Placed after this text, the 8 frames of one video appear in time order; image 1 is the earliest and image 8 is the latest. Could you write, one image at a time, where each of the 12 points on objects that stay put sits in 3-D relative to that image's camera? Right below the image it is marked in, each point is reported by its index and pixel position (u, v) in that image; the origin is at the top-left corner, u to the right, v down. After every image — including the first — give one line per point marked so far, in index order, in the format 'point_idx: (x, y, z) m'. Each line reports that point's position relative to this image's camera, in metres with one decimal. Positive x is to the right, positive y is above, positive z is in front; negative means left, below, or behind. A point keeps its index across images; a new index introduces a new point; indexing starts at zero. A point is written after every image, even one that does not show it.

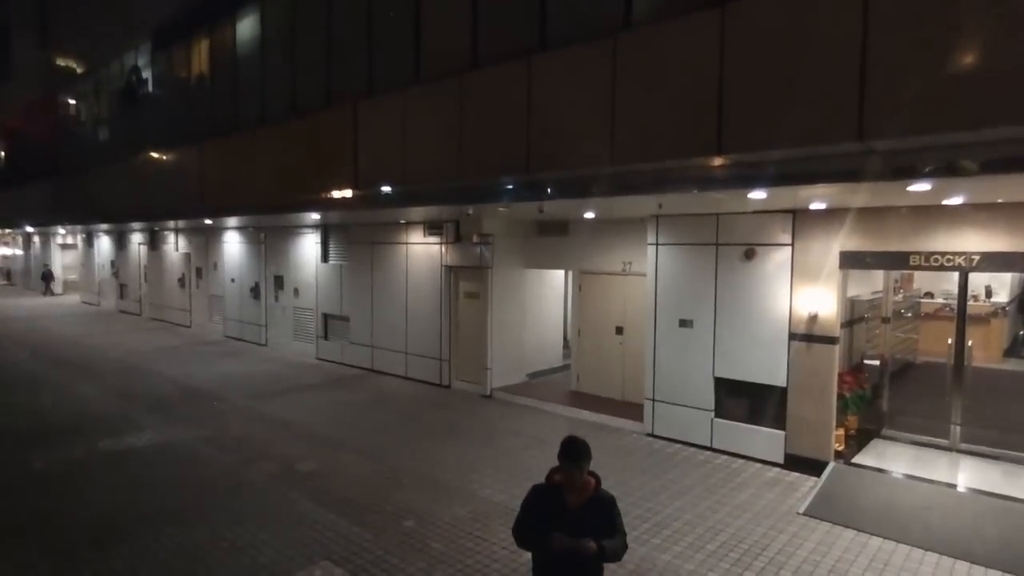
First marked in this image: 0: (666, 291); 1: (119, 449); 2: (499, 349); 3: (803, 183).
0: (+2.3, 0.0, +9.2) m
1: (-5.9, -2.4, +9.1) m
2: (-0.3, -1.2, +12.1) m
3: (+2.5, +0.9, +5.0) m
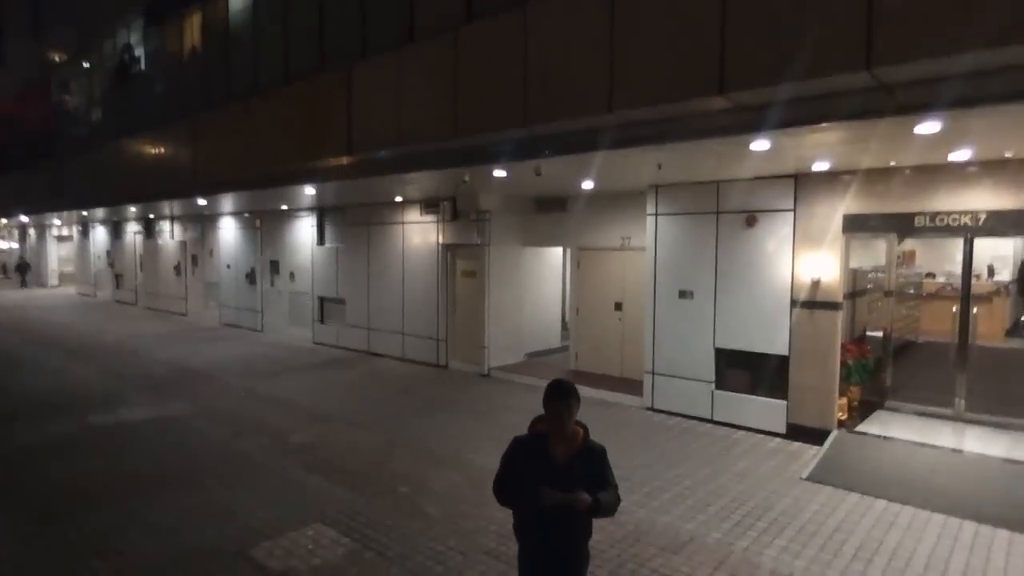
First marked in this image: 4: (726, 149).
0: (+2.3, +0.4, +9.1) m
1: (-6.0, -2.0, +9.0) m
2: (-0.3, -0.8, +11.9) m
3: (+2.4, +1.3, +4.9) m
4: (+2.2, +1.4, +6.2) m
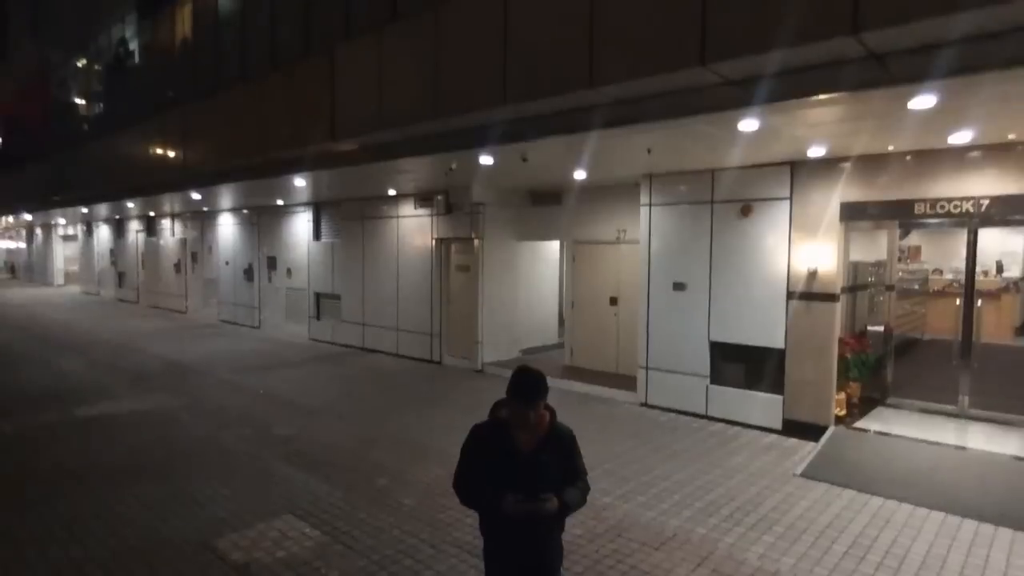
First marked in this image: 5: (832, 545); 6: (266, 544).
0: (+2.1, +0.5, +8.8) m
1: (-6.1, -1.9, +8.8) m
2: (-0.4, -0.7, +11.7) m
3: (+2.2, +1.5, +4.6) m
4: (+2.0, +1.5, +5.9) m
5: (+2.6, -2.1, +4.9) m
6: (-2.0, -2.1, +5.0) m
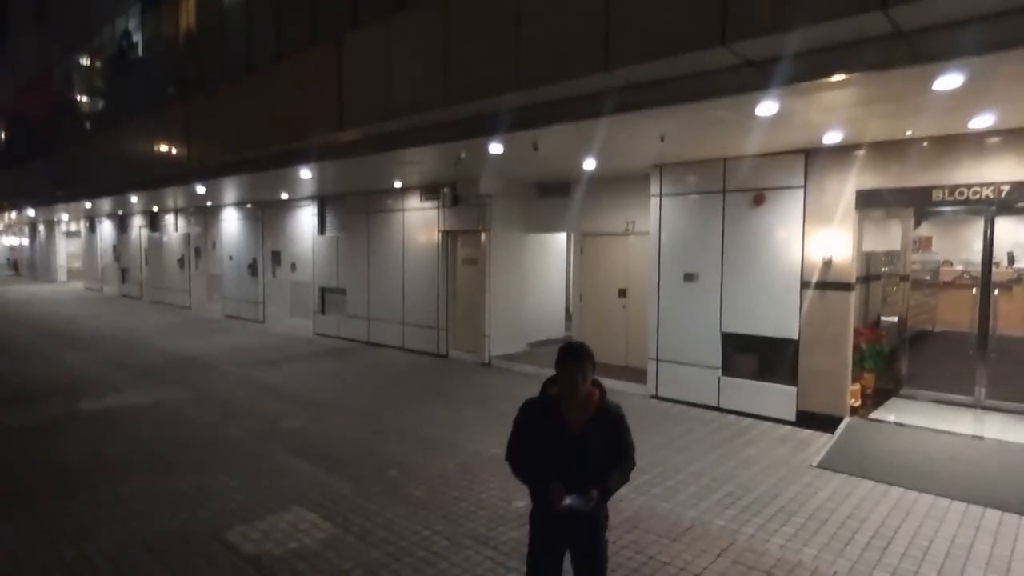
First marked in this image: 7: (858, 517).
0: (+2.3, +0.6, +8.7) m
1: (-6.0, -1.8, +8.8) m
2: (-0.3, -0.5, +11.6) m
3: (+2.4, +1.6, +4.5) m
4: (+2.1, +1.7, +5.8) m
5: (+2.7, -2.0, +4.8) m
6: (-1.9, -2.0, +4.9) m
7: (+2.9, -1.9, +5.1) m
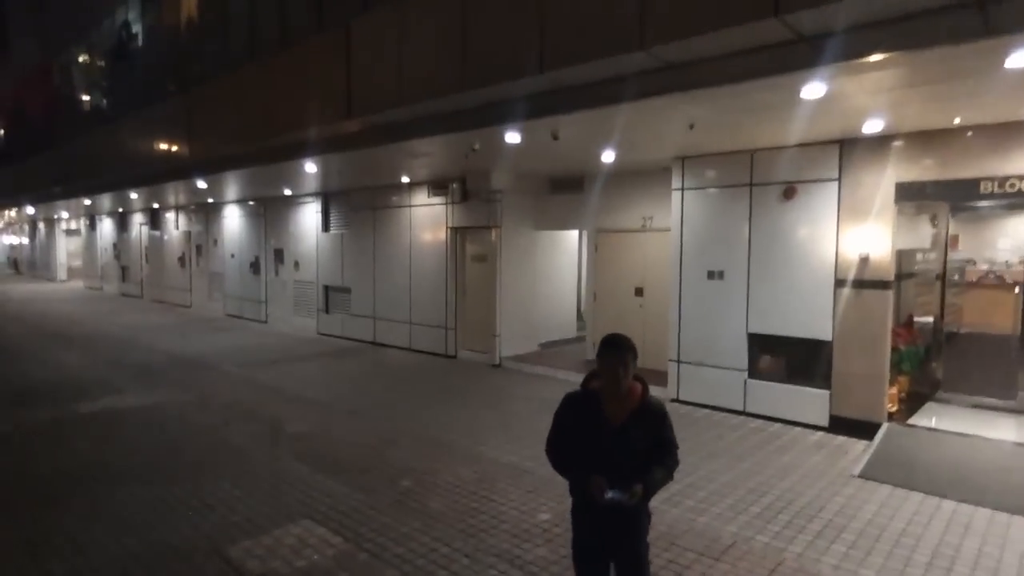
0: (+2.5, +0.7, +8.3) m
1: (-5.8, -1.7, +8.4) m
2: (-0.1, -0.5, +11.2) m
3: (+2.6, +1.6, +4.1) m
4: (+2.3, +1.7, +5.4) m
5: (+2.9, -1.9, +4.4) m
6: (-1.7, -2.0, +4.5) m
7: (+3.1, -1.9, +4.7) m
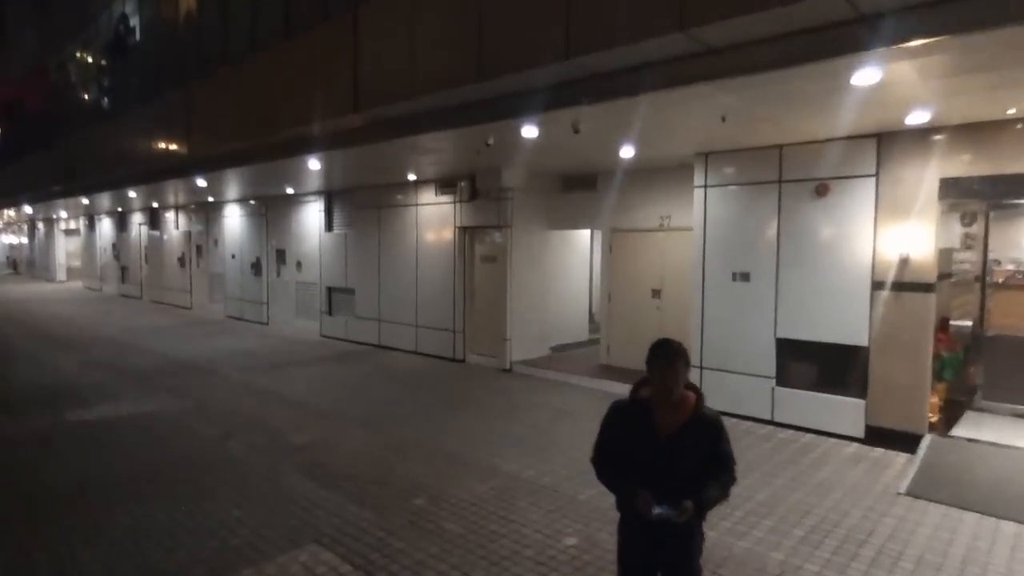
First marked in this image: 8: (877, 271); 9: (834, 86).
0: (+2.7, +0.6, +7.9) m
1: (-5.6, -1.7, +8.0) m
2: (+0.1, -0.5, +10.8) m
3: (+2.7, +1.6, +3.7) m
4: (+2.5, +1.6, +5.0) m
5: (+3.1, -2.0, +4.0) m
6: (-1.5, -2.0, +4.1) m
7: (+3.3, -2.0, +4.3) m
8: (+4.0, +0.2, +6.7) m
9: (+2.6, +1.6, +4.9) m
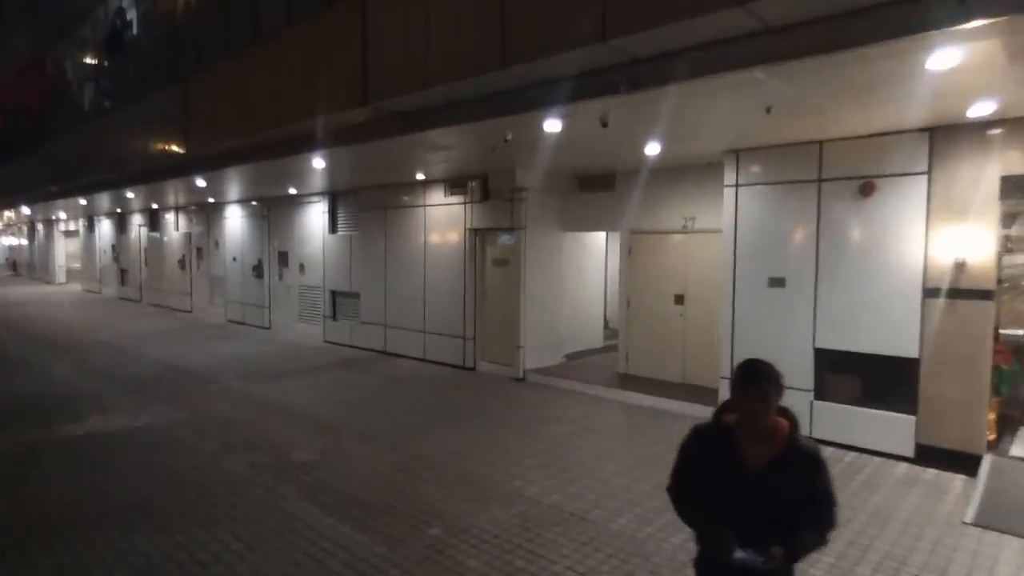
0: (+2.9, +0.5, +7.4) m
1: (-5.4, -1.8, +7.5) m
2: (+0.3, -0.6, +10.3) m
3: (+3.0, +1.5, +3.2) m
4: (+2.7, +1.6, +4.5) m
5: (+3.3, -2.0, +3.5) m
6: (-1.3, -2.1, +3.6) m
7: (+3.5, -2.0, +3.8) m
8: (+4.2, +0.1, +6.2) m
9: (+2.8, +1.6, +4.4) m
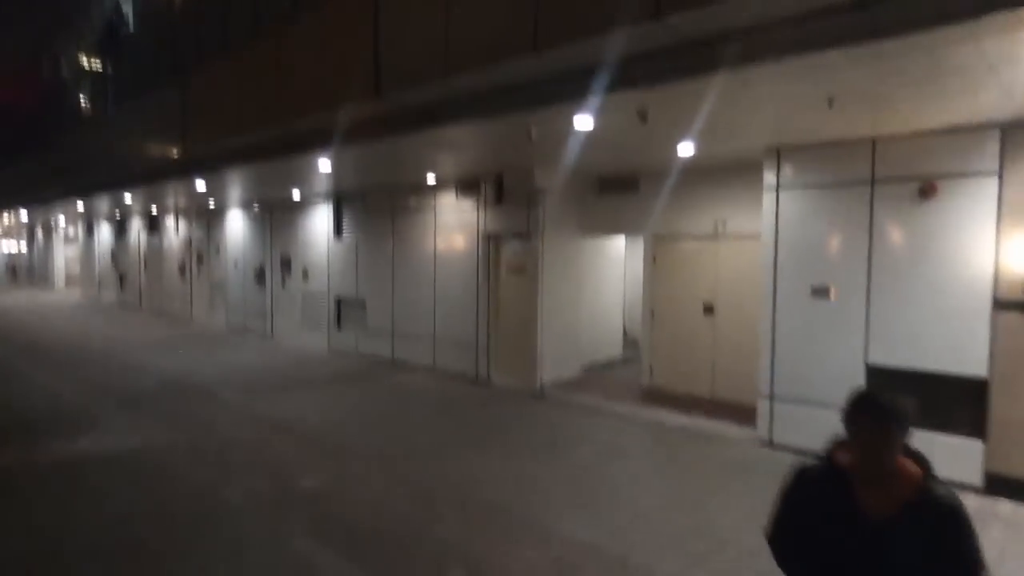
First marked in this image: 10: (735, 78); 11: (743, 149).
0: (+3.1, +0.4, +6.8) m
1: (-5.1, -1.9, +6.9) m
2: (+0.6, -0.8, +9.7) m
3: (+3.2, +1.4, +2.6) m
4: (+3.0, +1.5, +3.9) m
5: (+3.5, -2.1, +2.9) m
6: (-1.1, -2.2, +3.1) m
7: (+3.8, -2.1, +3.2) m
8: (+4.5, 0.0, +5.6) m
9: (+3.1, +1.5, +3.8) m
10: (+1.6, +1.5, +4.4) m
11: (+2.7, +1.6, +7.1) m
